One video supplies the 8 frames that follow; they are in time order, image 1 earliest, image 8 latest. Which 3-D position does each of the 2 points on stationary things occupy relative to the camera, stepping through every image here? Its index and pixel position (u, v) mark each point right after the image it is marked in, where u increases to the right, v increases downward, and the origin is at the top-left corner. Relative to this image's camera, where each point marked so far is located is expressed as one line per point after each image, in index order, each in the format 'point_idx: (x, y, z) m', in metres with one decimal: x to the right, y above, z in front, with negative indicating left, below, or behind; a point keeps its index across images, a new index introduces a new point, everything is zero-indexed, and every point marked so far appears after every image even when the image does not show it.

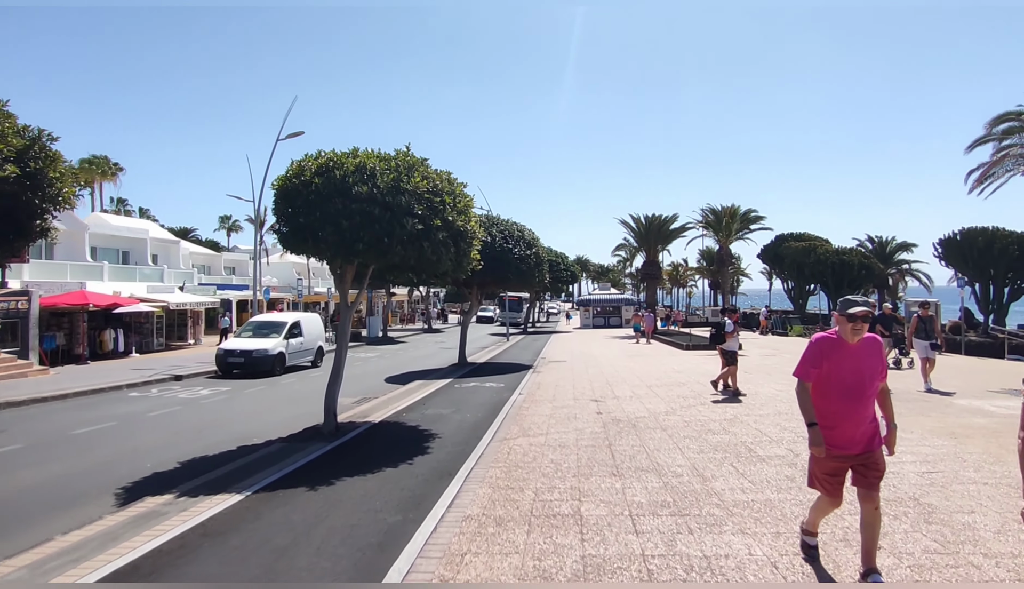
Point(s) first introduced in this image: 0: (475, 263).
0: (-0.6, +0.5, +10.0) m
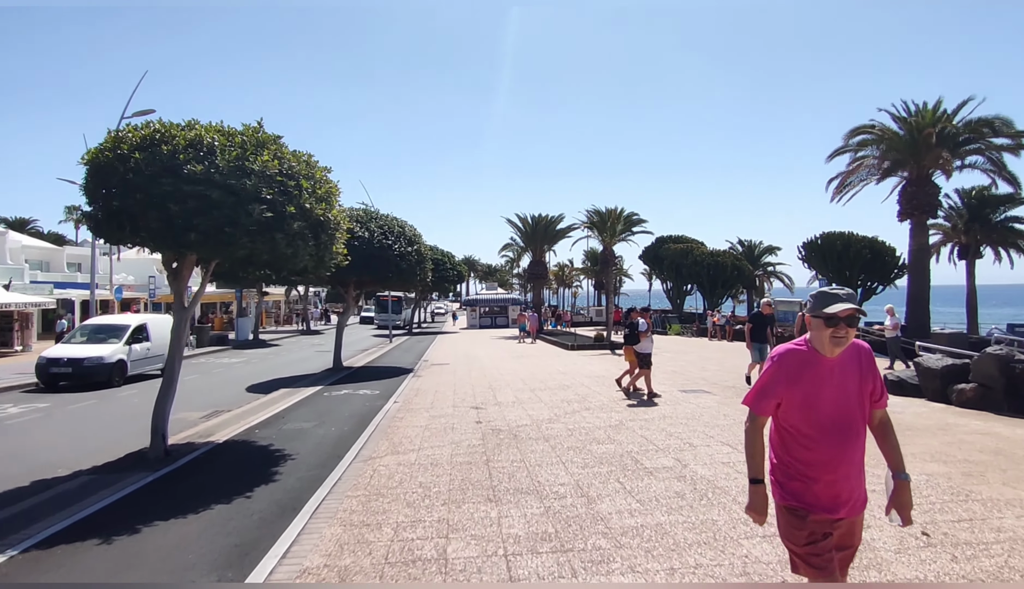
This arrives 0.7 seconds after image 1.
0: (-2.4, +0.5, +8.9) m
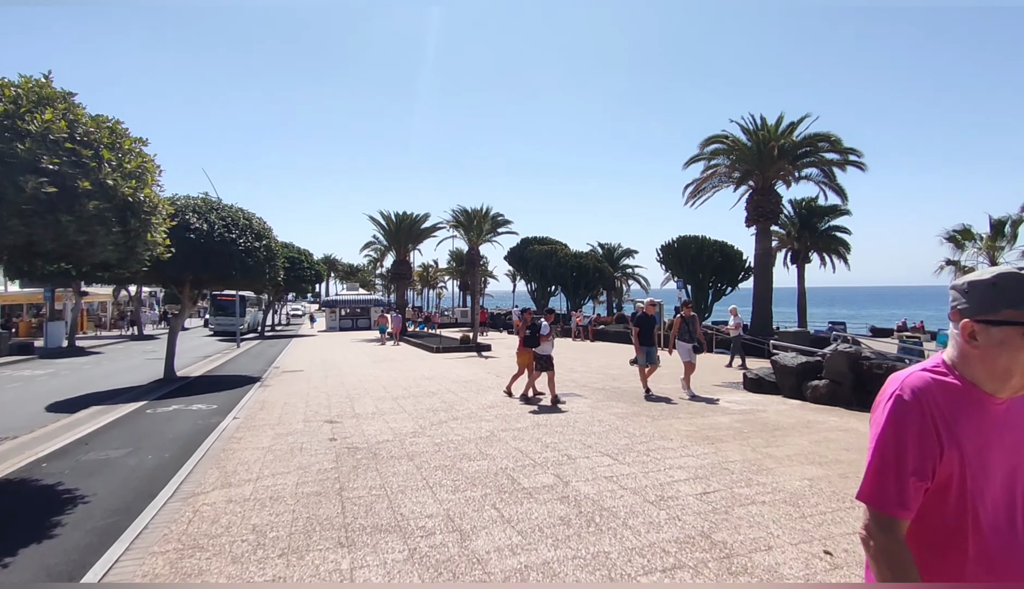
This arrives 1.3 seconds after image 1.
0: (-4.0, +0.5, +7.3) m
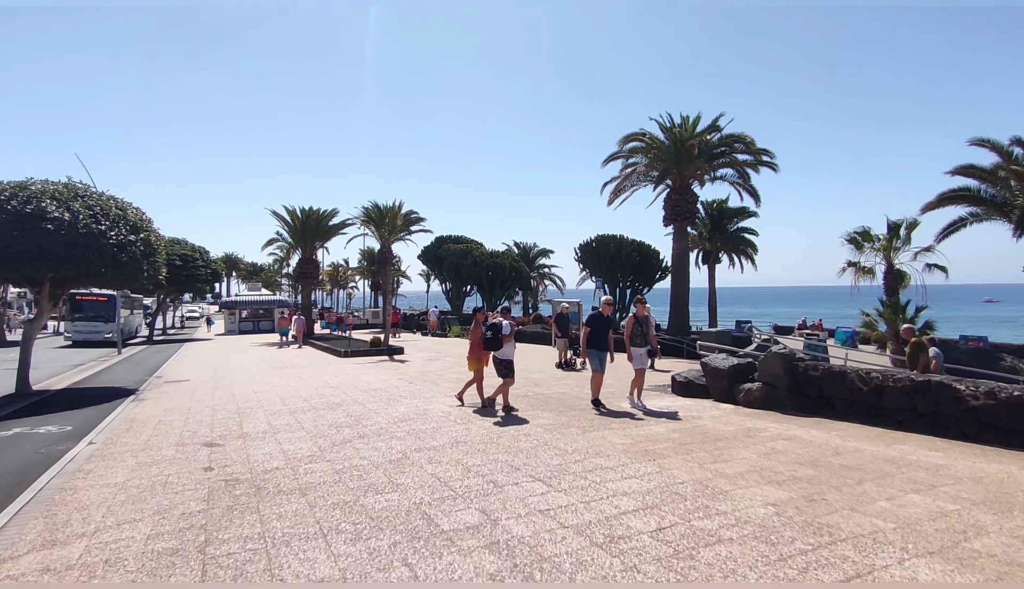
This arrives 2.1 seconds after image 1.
0: (-4.8, +0.5, +5.7) m
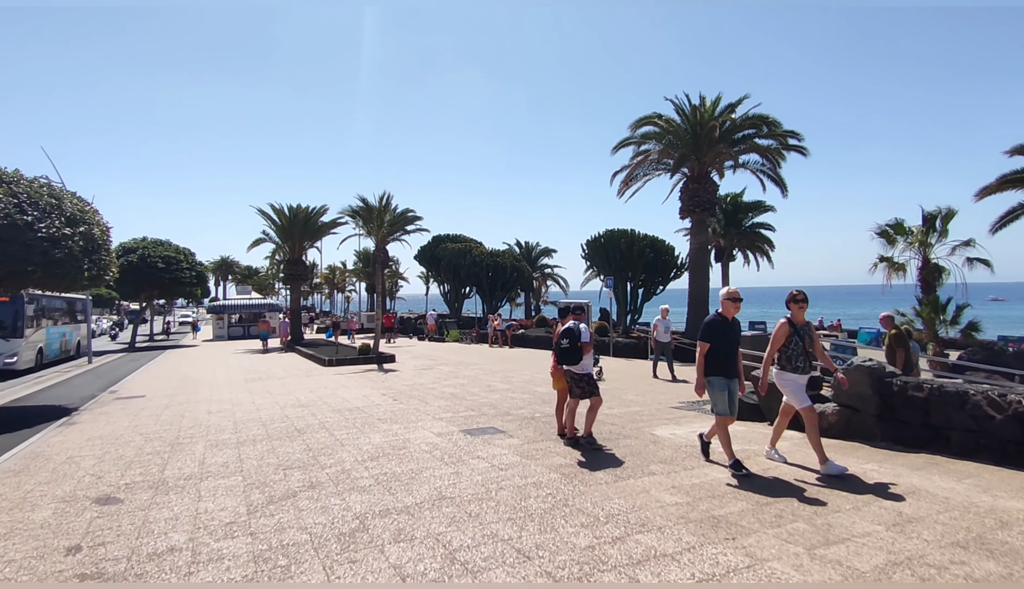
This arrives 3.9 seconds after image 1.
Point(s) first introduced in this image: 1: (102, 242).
0: (-4.8, +0.5, +3.6) m
1: (-8.7, +1.1, +13.6) m
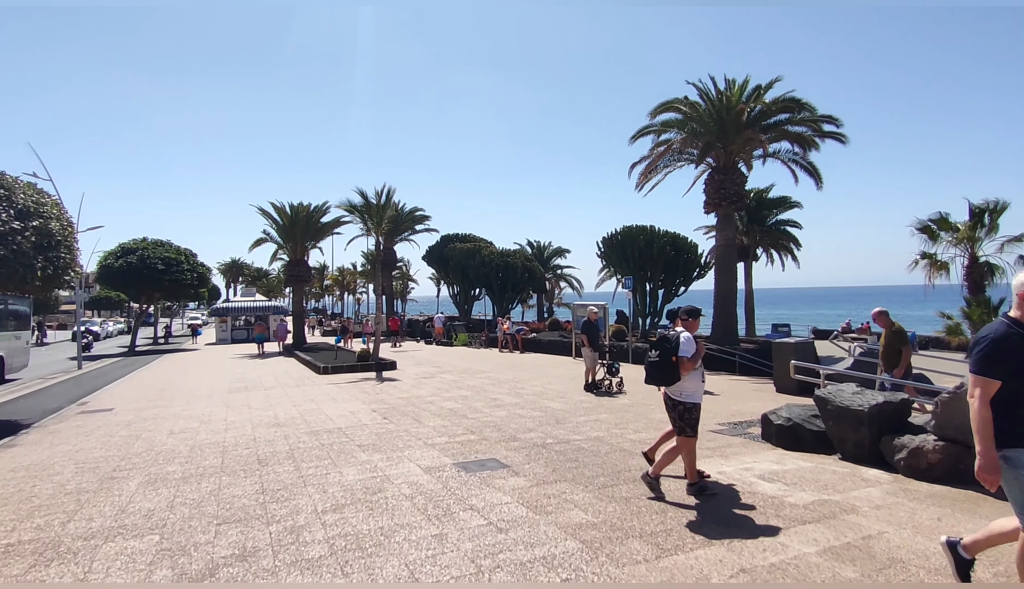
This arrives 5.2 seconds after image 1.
0: (-4.9, +0.5, +2.1) m
1: (-8.5, +1.1, +12.1) m
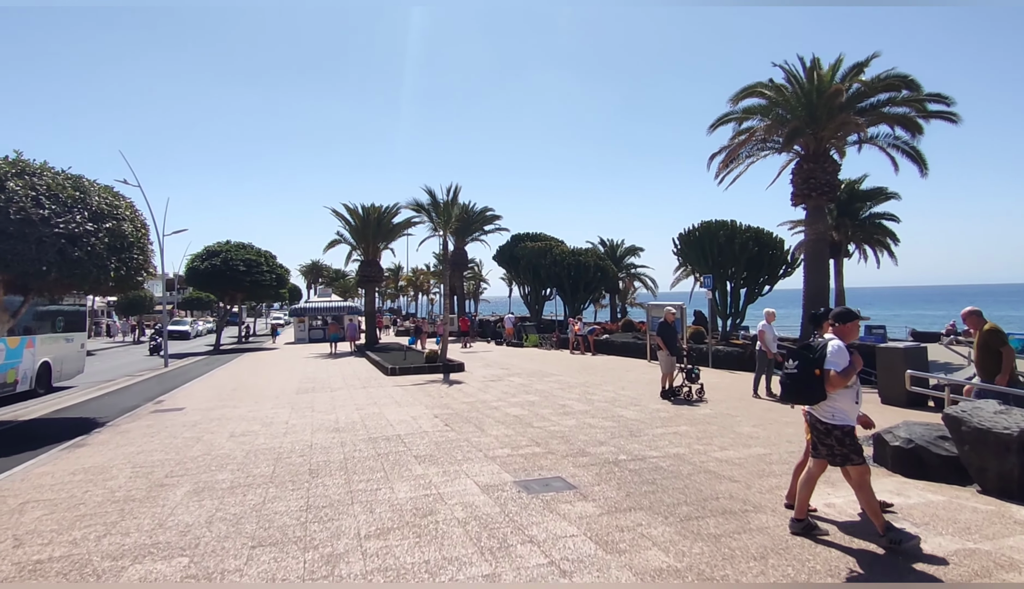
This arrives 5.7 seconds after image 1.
0: (-4.7, +0.5, +1.9) m
1: (-7.2, +1.1, +12.3) m
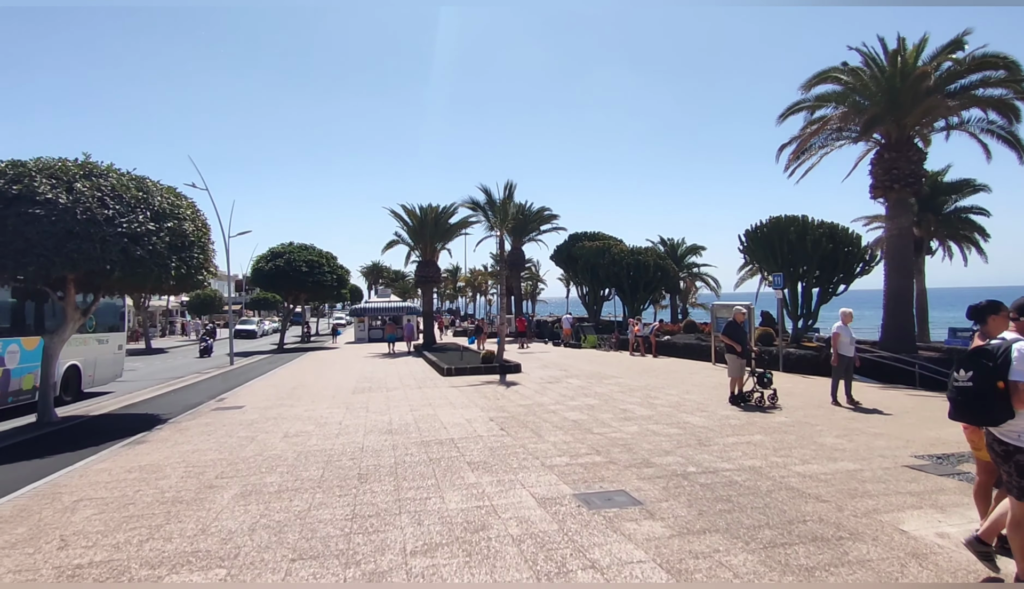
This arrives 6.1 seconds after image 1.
0: (-4.6, +0.5, +1.8) m
1: (-6.1, +1.1, +12.5) m
